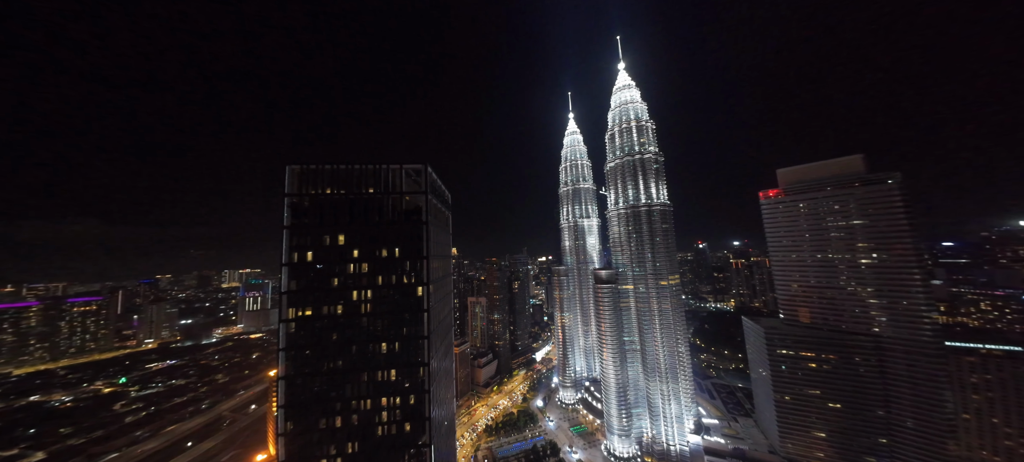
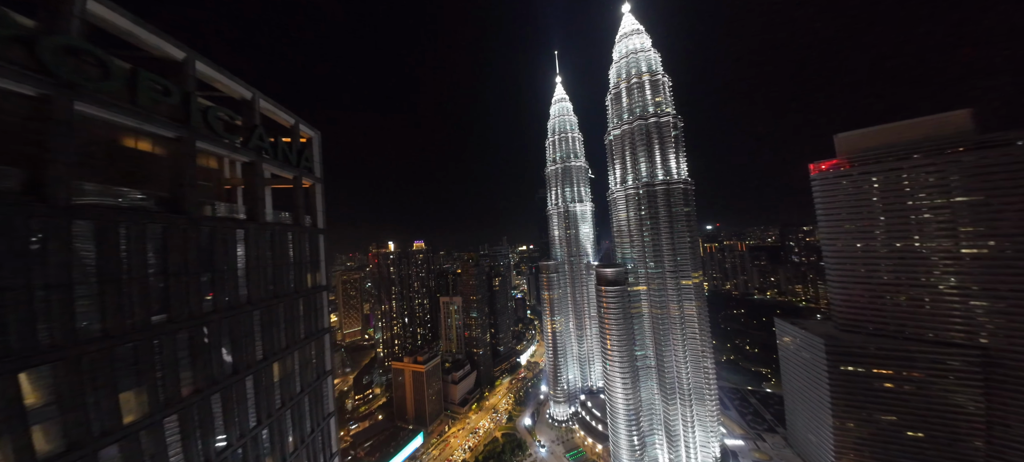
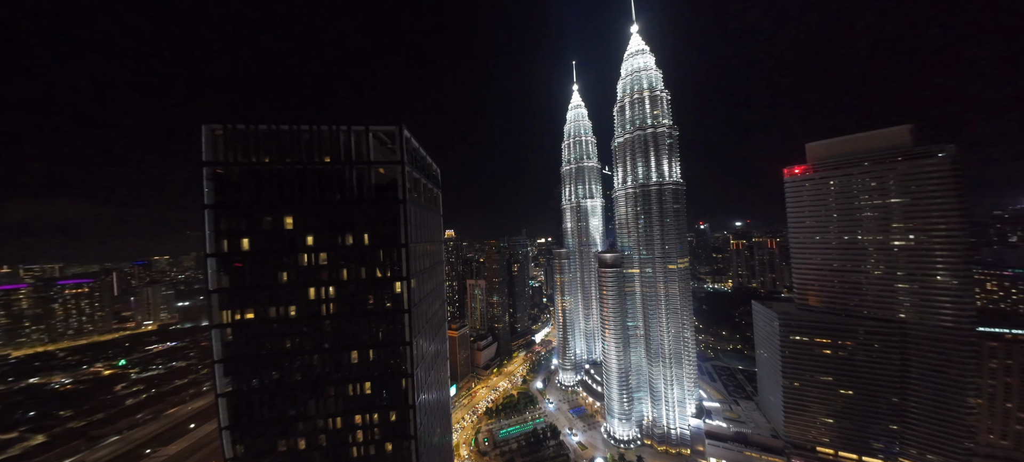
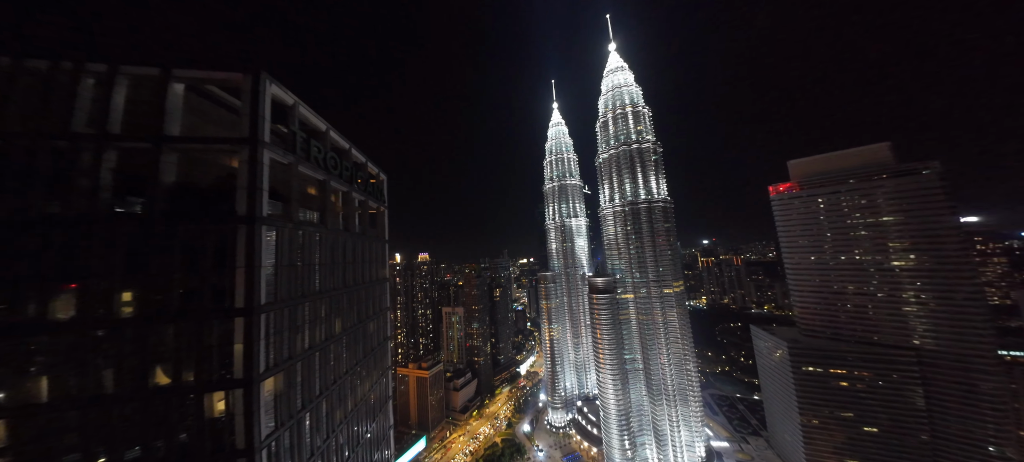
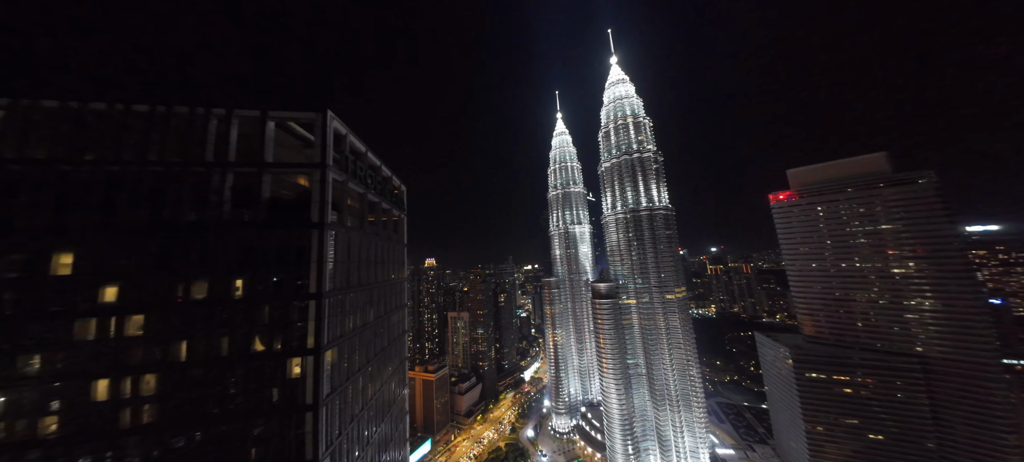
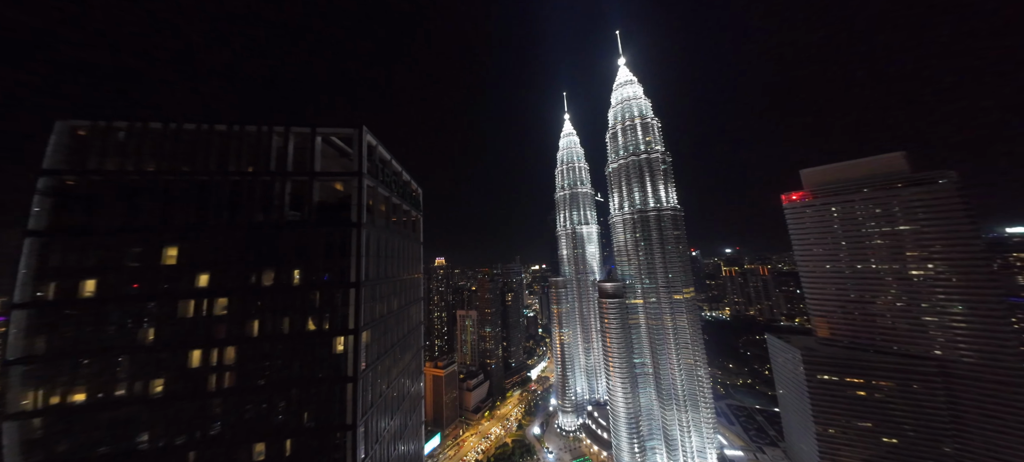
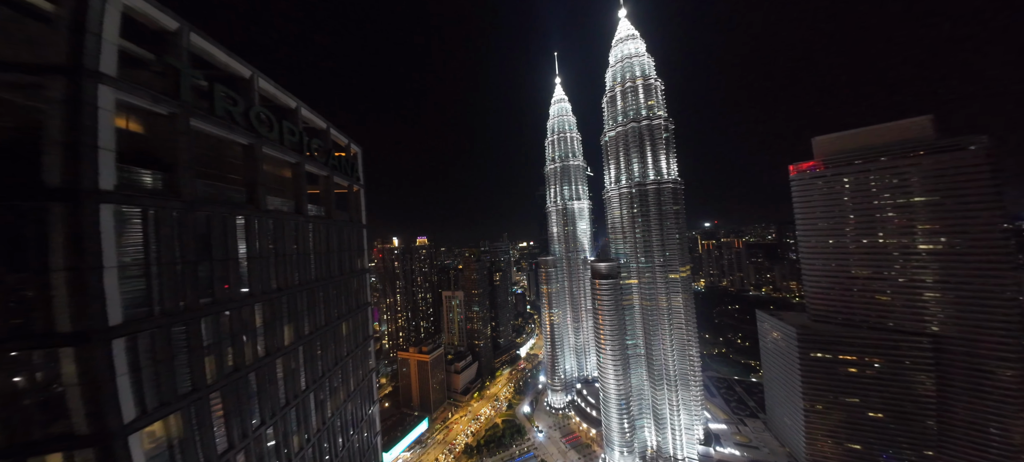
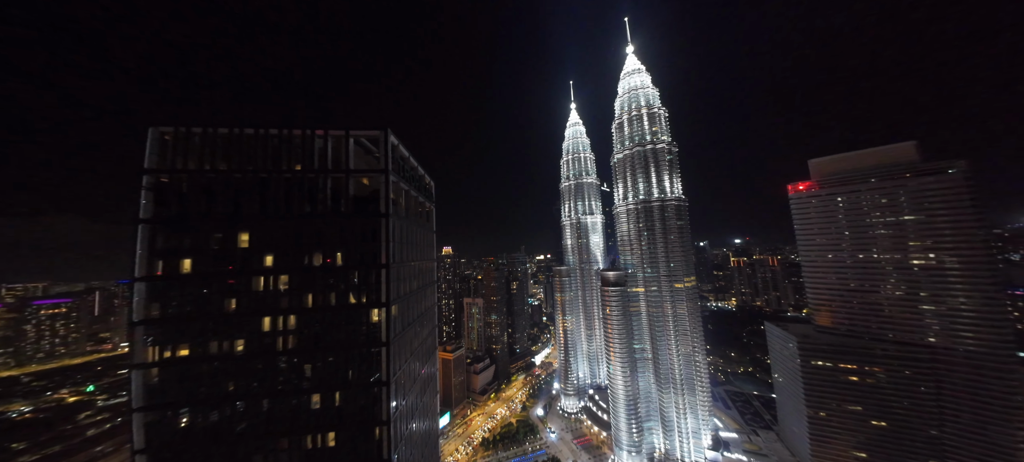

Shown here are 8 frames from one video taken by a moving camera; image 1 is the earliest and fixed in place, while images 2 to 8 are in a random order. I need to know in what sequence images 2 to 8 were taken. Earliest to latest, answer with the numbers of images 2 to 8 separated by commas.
3, 8, 6, 5, 4, 7, 2
